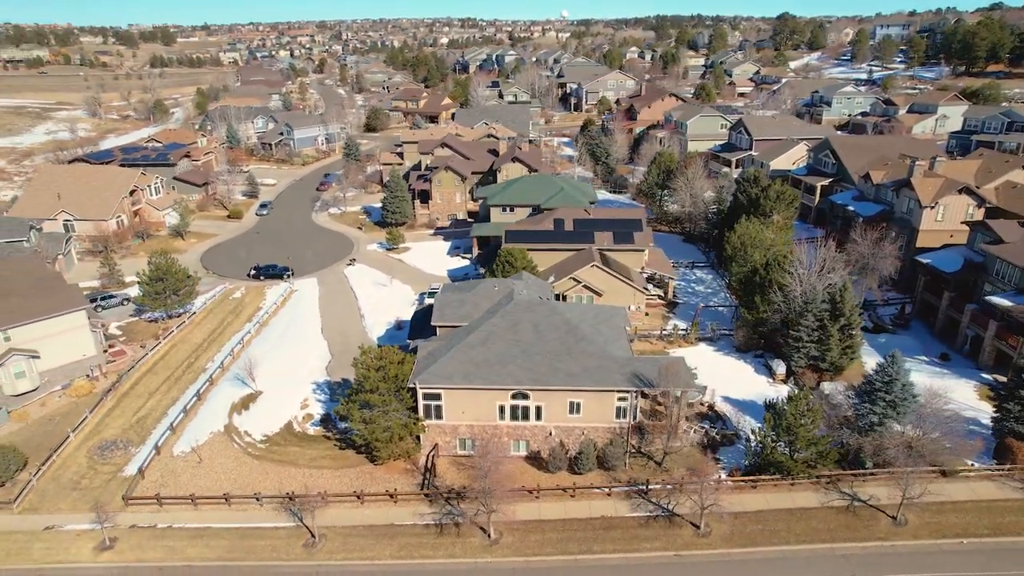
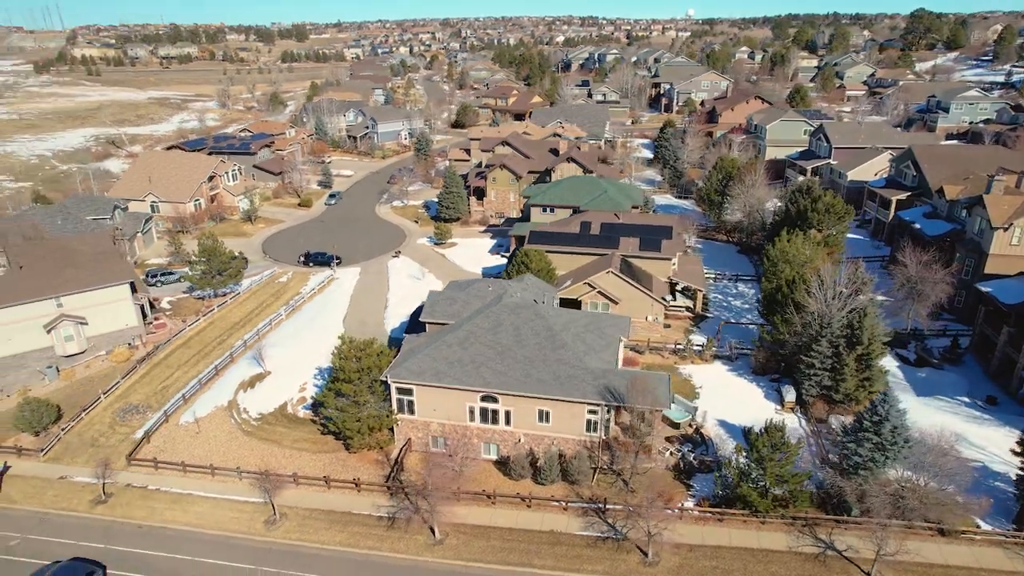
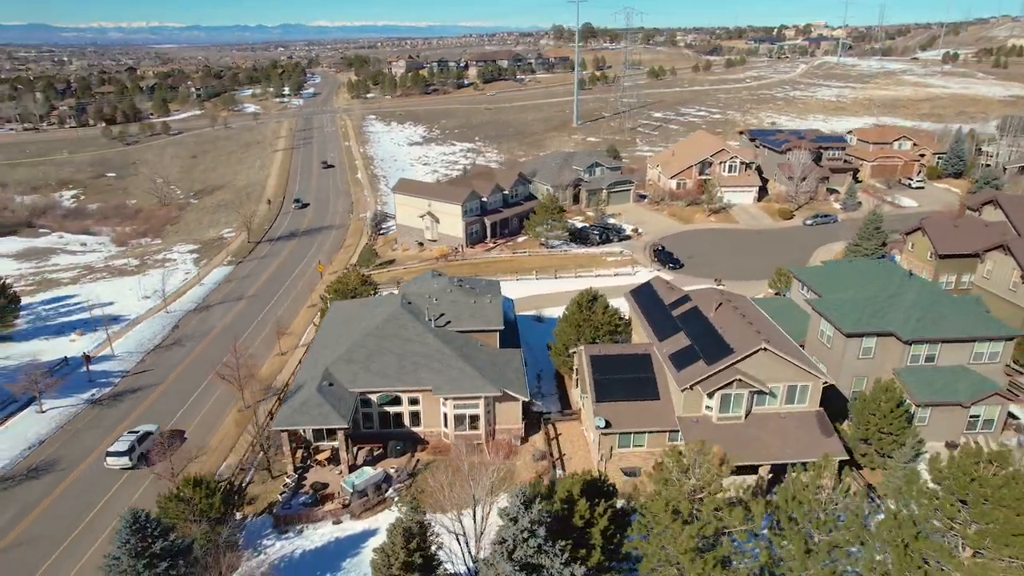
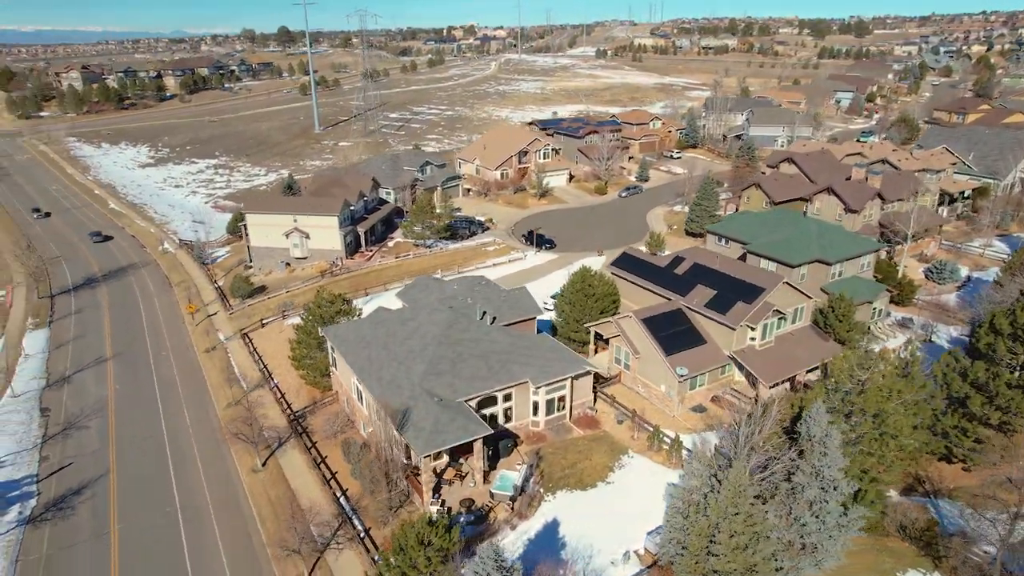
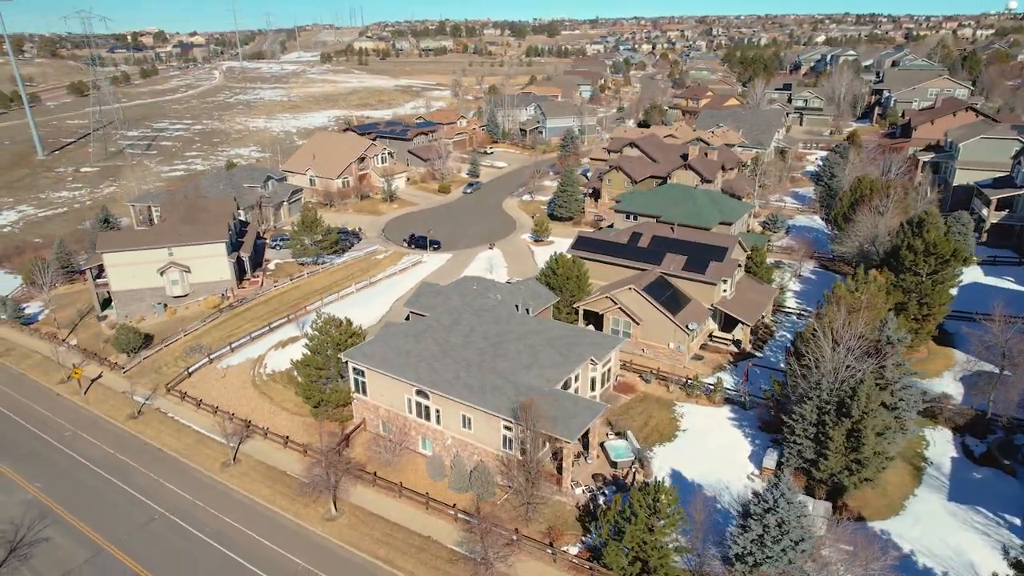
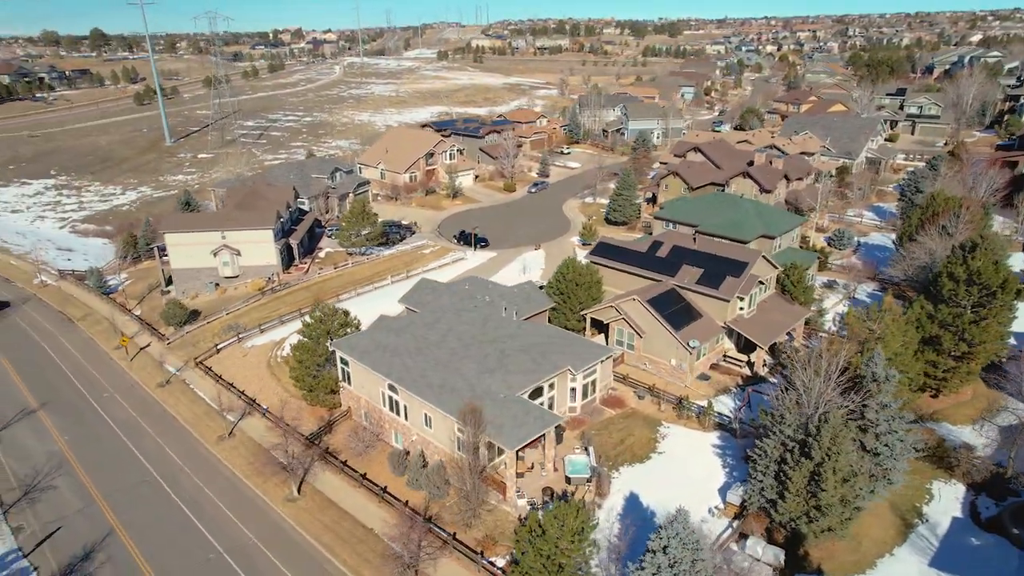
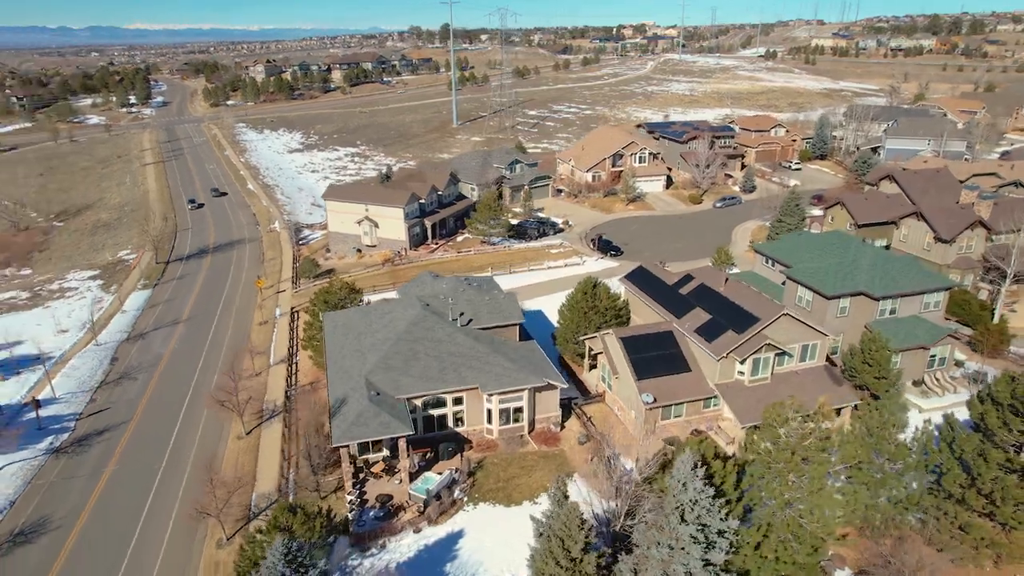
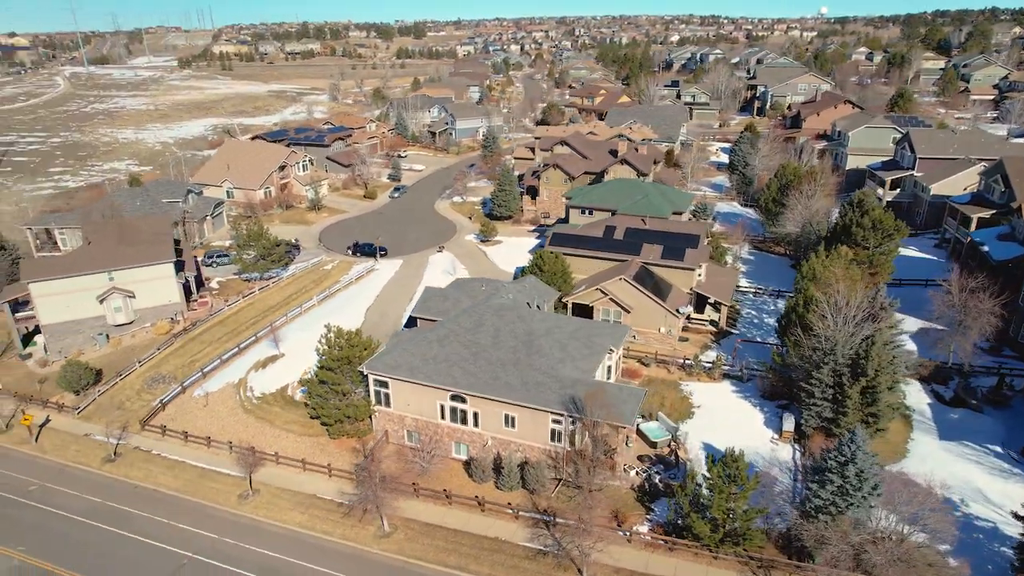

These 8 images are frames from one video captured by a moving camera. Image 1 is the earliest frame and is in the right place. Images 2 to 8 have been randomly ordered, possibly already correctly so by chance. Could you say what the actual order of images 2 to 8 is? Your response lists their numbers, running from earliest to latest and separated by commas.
2, 8, 5, 6, 4, 7, 3
